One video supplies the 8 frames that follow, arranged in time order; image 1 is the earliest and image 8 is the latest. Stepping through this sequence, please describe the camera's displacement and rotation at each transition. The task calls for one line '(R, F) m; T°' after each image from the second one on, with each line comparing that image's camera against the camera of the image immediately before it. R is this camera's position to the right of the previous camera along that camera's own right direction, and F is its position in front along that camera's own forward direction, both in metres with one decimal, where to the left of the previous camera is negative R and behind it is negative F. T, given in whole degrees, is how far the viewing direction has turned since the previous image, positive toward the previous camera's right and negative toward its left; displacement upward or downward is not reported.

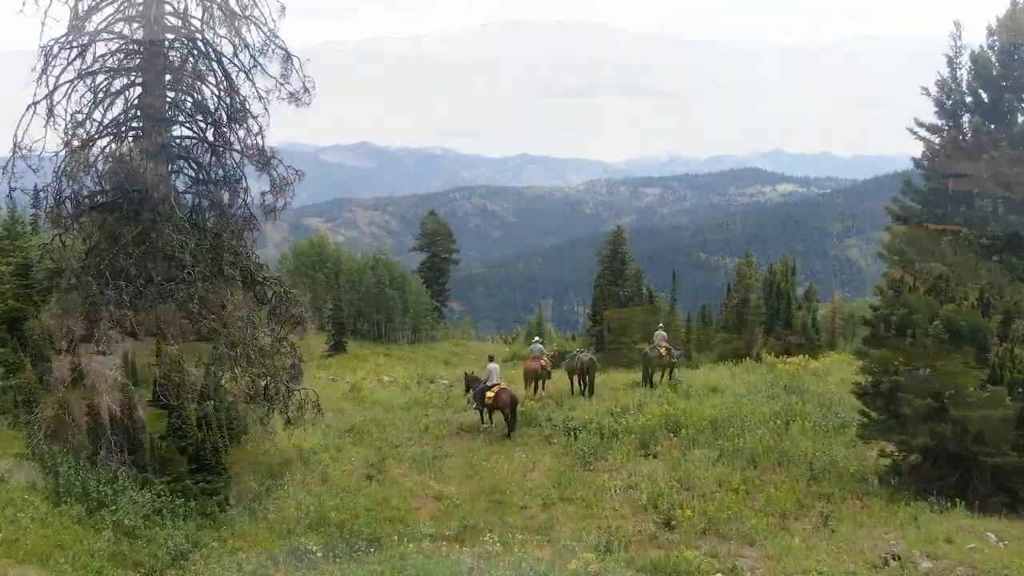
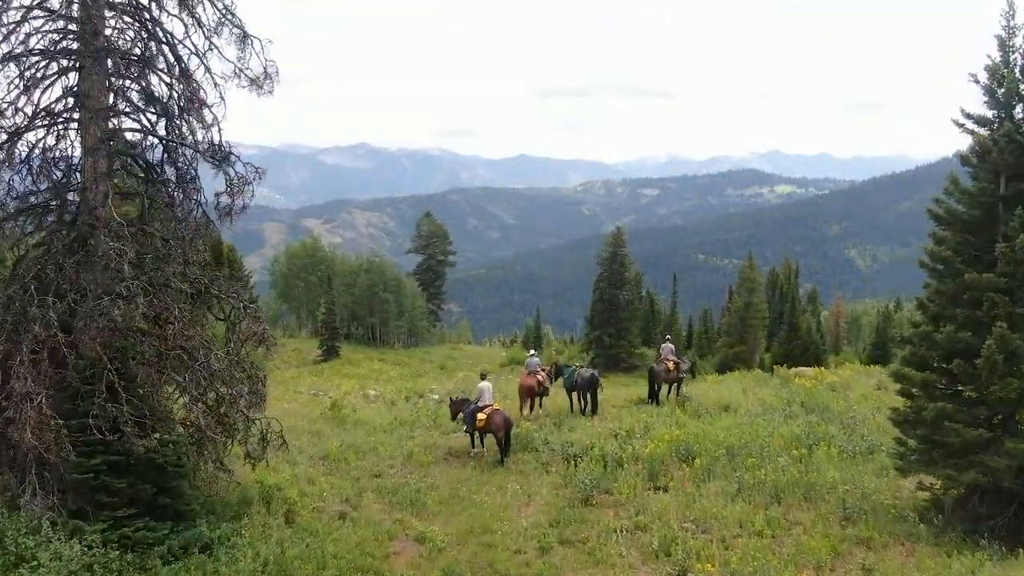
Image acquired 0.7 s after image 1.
(+0.1, +1.5) m; 0°
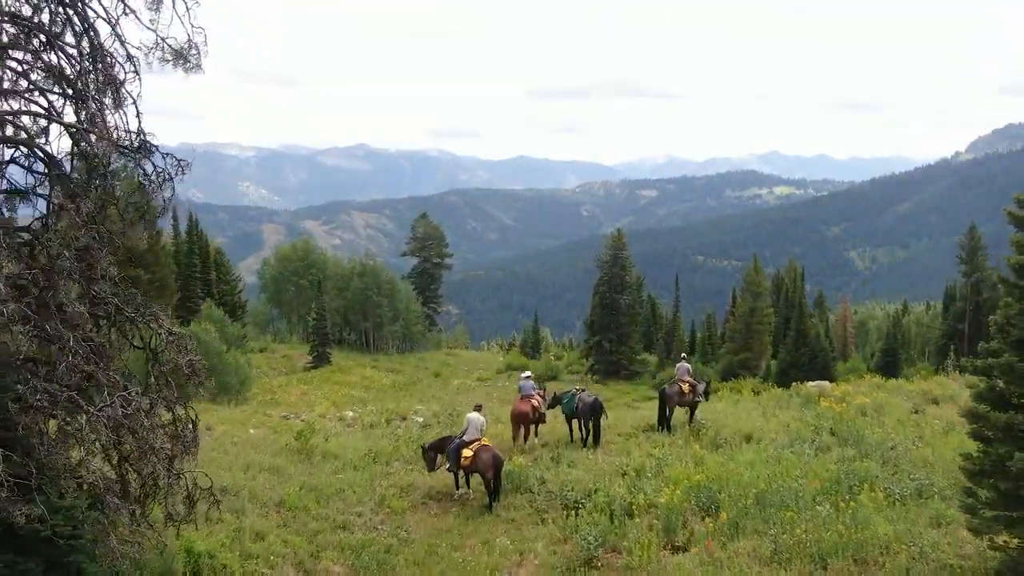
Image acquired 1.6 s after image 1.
(+0.2, +2.0) m; 0°
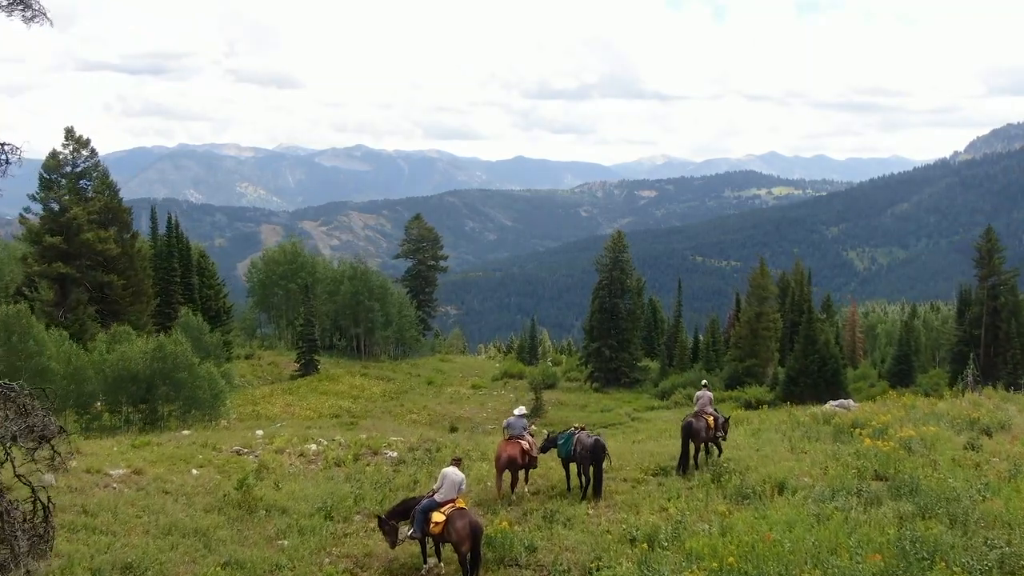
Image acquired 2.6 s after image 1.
(+0.2, +2.4) m; 0°
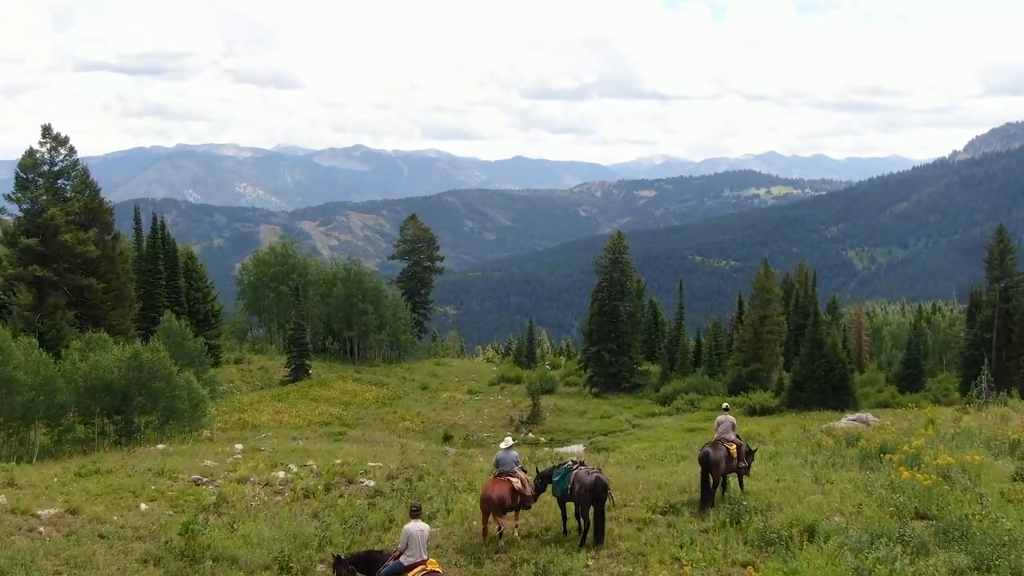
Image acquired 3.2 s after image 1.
(+0.2, +1.6) m; 0°
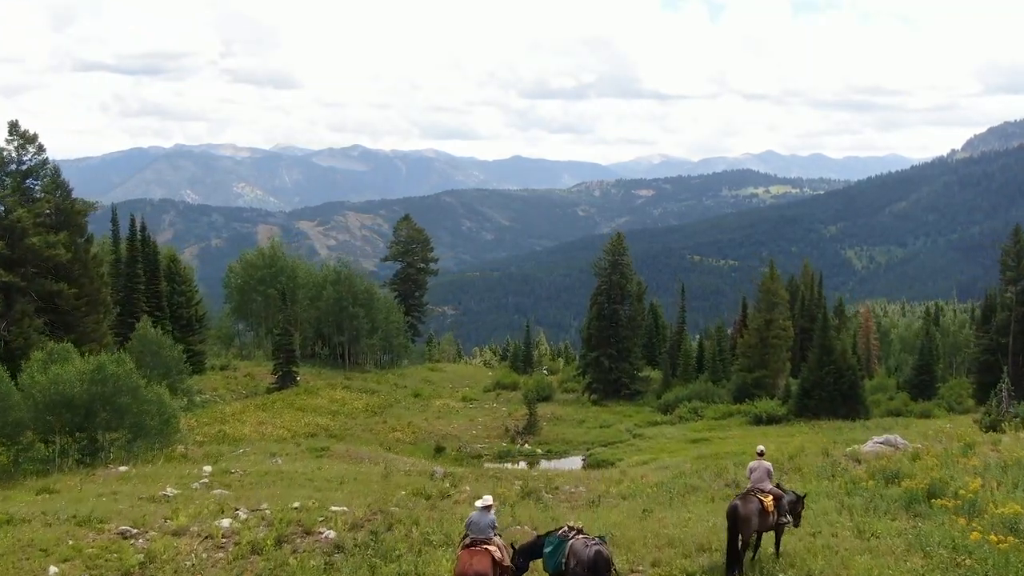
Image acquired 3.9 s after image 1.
(+0.2, +2.1) m; 0°
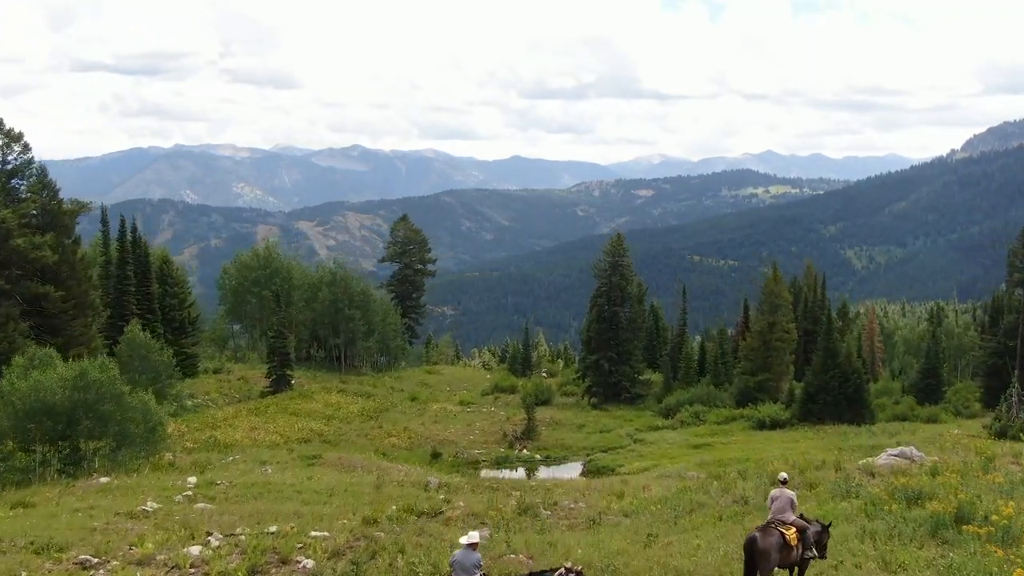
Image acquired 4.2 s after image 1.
(+0.1, +0.9) m; 0°
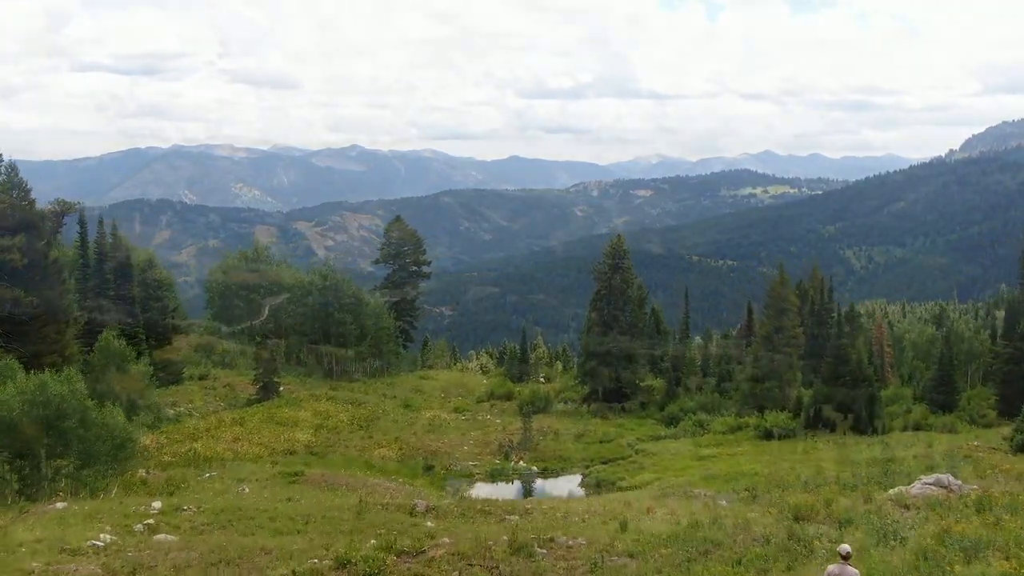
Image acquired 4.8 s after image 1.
(+0.2, +1.9) m; 0°
